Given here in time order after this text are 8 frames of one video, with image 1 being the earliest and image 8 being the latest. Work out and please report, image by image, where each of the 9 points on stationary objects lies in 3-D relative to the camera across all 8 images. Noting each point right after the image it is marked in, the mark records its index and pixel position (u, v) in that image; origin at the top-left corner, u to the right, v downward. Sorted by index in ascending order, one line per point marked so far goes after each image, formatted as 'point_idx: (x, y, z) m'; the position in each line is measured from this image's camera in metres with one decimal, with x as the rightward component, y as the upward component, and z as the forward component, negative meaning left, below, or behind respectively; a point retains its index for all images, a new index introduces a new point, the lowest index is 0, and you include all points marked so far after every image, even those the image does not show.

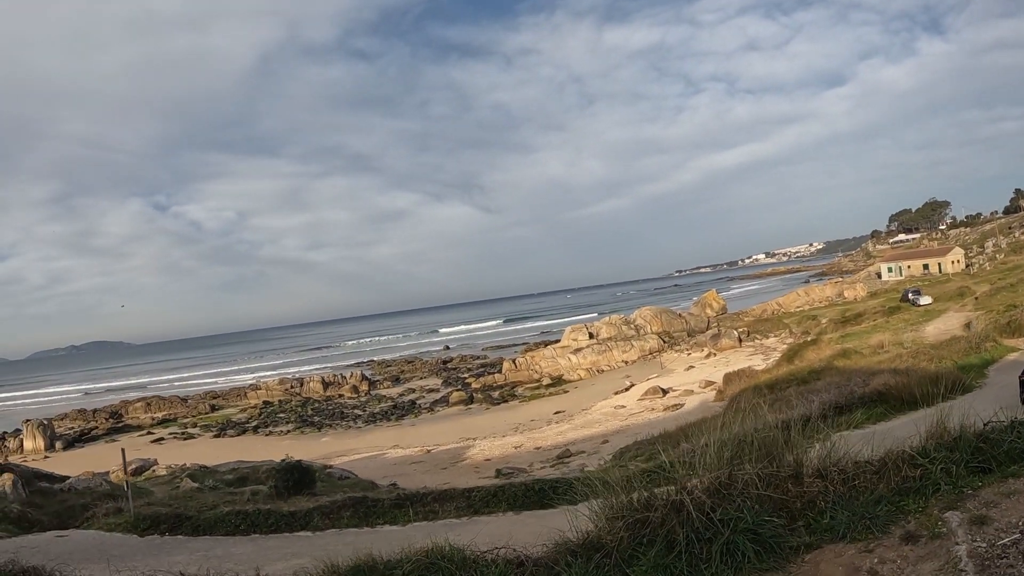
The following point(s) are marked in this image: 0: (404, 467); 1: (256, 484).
0: (-3.3, -5.5, +19.8) m
1: (-6.1, -4.9, +15.5) m
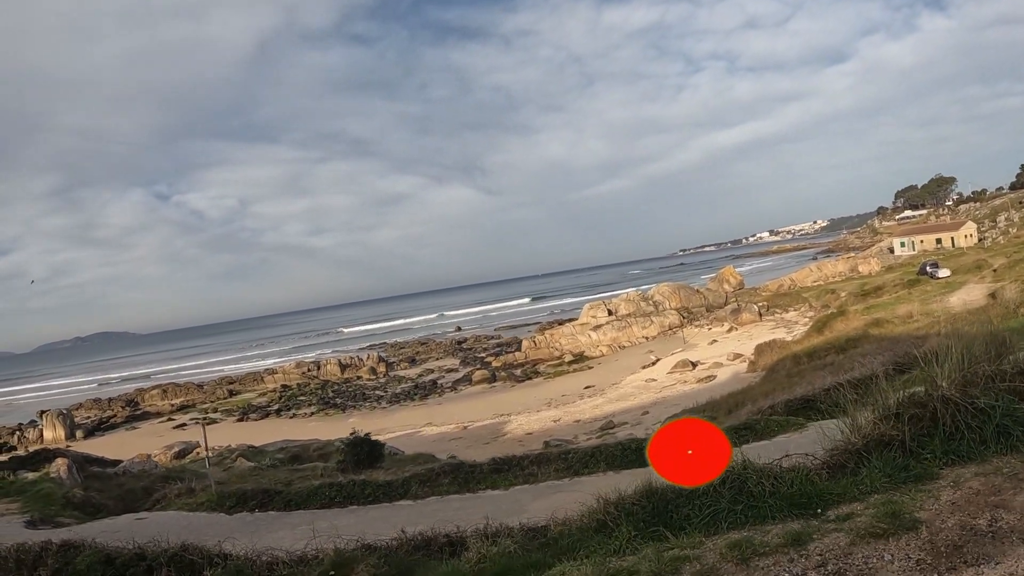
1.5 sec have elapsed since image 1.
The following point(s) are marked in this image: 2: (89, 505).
0: (-2.0, -4.7, +19.7) m
1: (-4.6, -4.3, +15.2) m
2: (-9.6, -5.0, +14.1) m
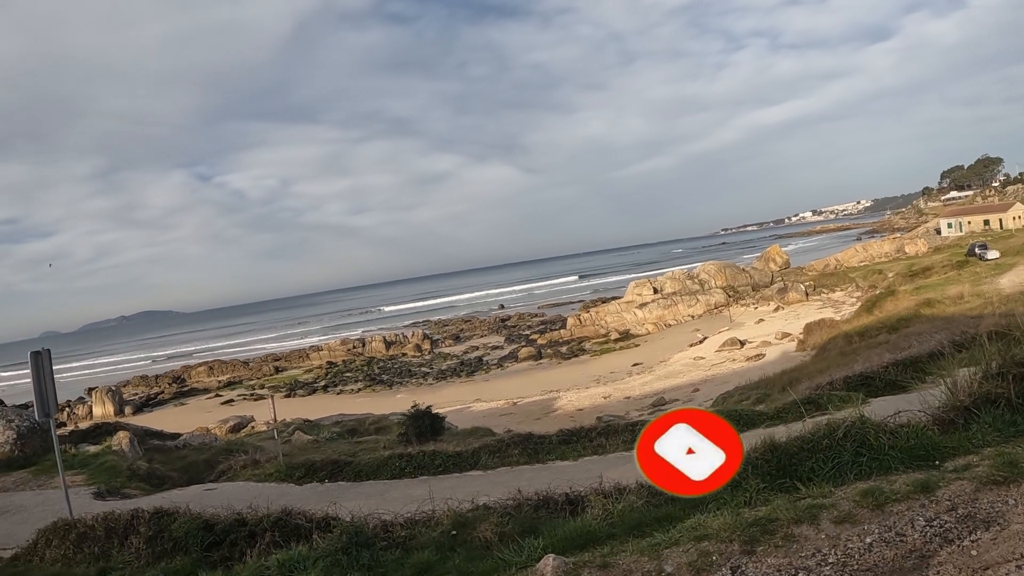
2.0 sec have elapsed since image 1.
0: (-0.5, -3.9, +19.6) m
1: (-3.2, -3.6, +15.3) m
2: (-8.3, -4.3, +14.3) m
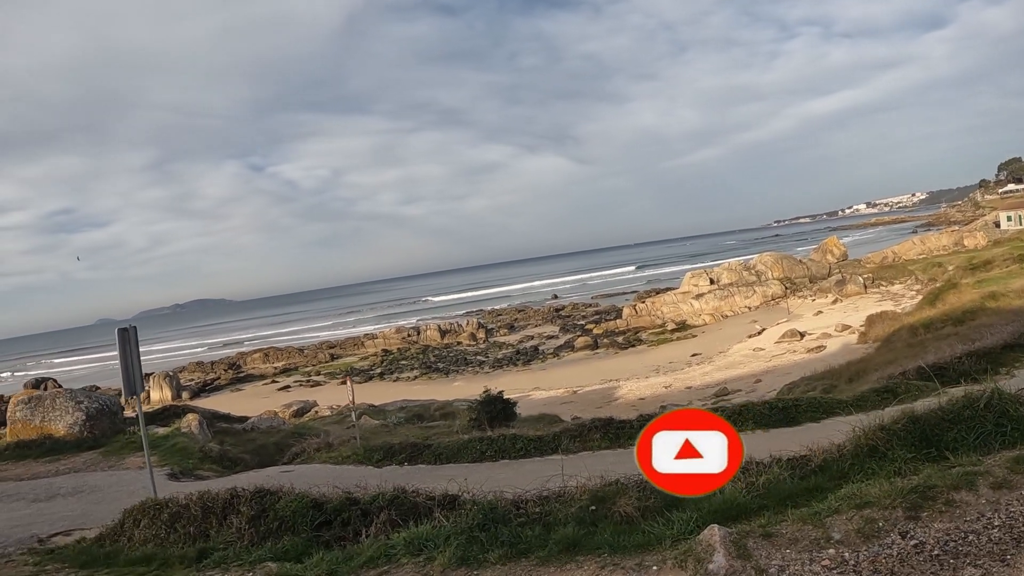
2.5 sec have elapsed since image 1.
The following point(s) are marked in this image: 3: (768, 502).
0: (+1.4, -3.5, +19.7) m
1: (-1.5, -3.2, +15.4) m
2: (-6.6, -3.9, +14.7) m
3: (+2.1, -1.8, +5.3) m
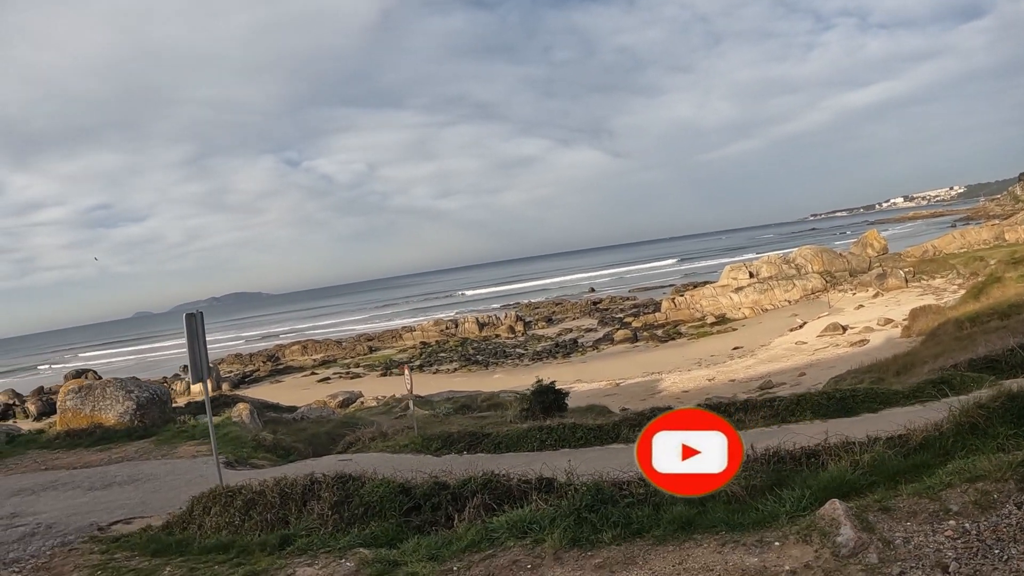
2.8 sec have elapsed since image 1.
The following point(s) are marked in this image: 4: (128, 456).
0: (+2.8, -3.3, +19.7) m
1: (-0.3, -3.0, +15.6) m
2: (-5.4, -3.7, +15.0) m
3: (+3.1, -1.6, +5.3) m
4: (-8.5, -3.7, +14.0) m
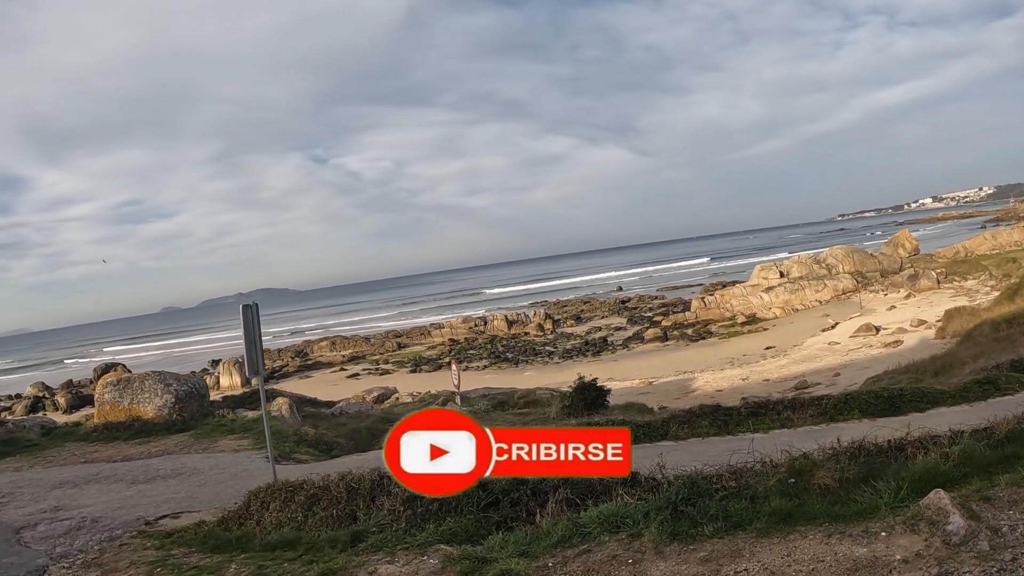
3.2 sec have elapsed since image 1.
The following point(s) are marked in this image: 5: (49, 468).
0: (+3.8, -3.2, +19.7) m
1: (+0.7, -2.9, +15.6) m
2: (-4.5, -3.6, +15.1) m
3: (+3.8, -1.6, +5.4) m
4: (-7.5, -3.6, +14.3) m
5: (-8.8, -3.4, +12.0) m
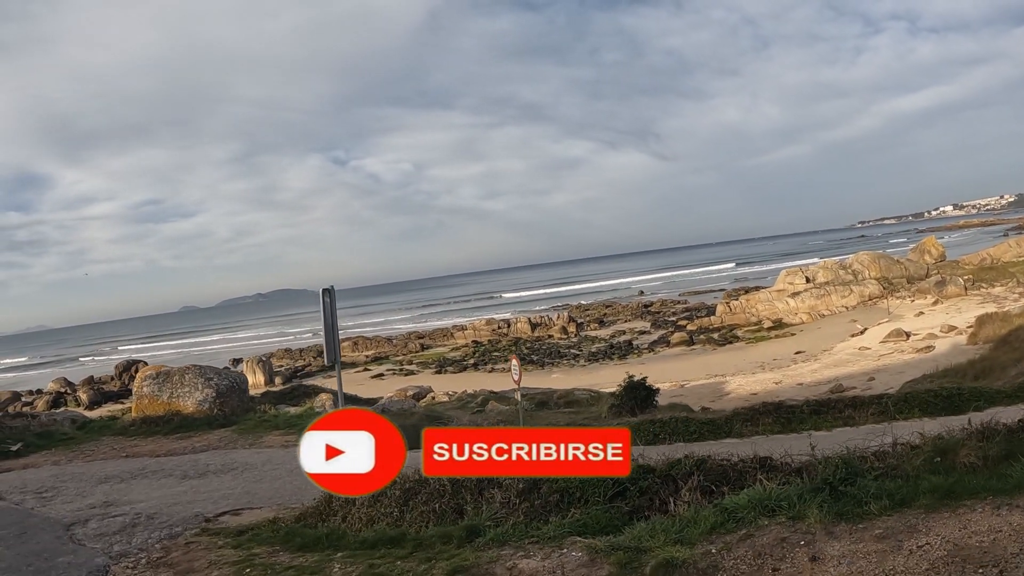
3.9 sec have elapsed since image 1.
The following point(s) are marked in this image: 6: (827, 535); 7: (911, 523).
0: (+4.8, -3.3, +19.5) m
1: (+1.7, -2.9, +15.4) m
2: (-3.4, -3.5, +14.9) m
3: (+4.9, -1.4, +5.2) m
4: (-6.5, -3.4, +14.1) m
5: (-7.8, -3.2, +11.8) m
6: (+2.0, -1.6, +4.2) m
7: (+2.7, -1.6, +4.3) m
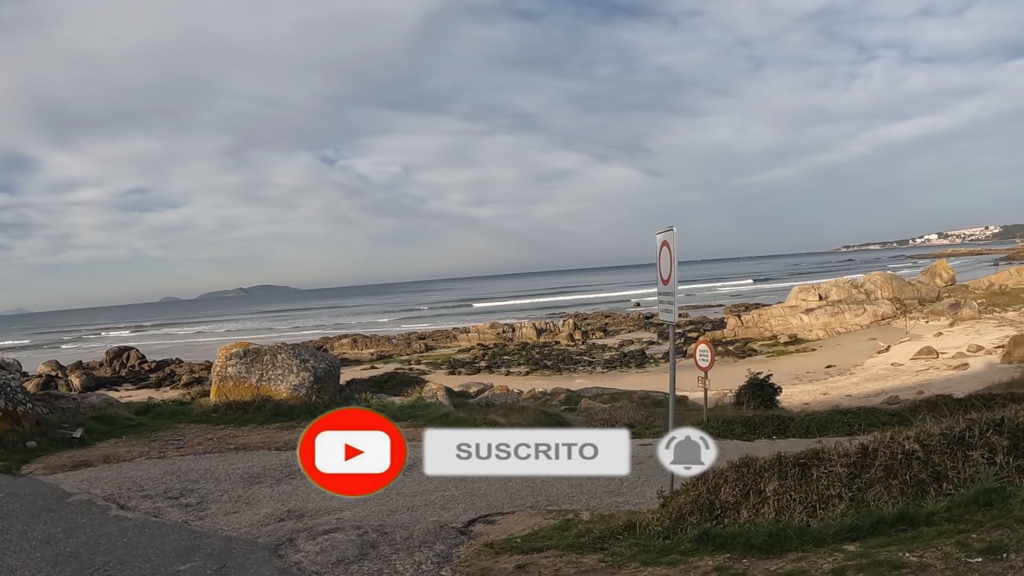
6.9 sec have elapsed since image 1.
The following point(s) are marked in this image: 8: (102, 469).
0: (+6.6, -3.4, +19.0) m
1: (+4.0, -2.7, +14.6) m
2: (-1.1, -3.1, +13.6) m
3: (+8.2, -1.2, +4.8) m
4: (-4.1, -2.9, +12.4) m
5: (-5.1, -2.6, +10.0) m
6: (+5.5, -1.2, +3.5) m
7: (+6.1, -1.2, +3.7) m
8: (-5.9, -2.6, +9.1) m
